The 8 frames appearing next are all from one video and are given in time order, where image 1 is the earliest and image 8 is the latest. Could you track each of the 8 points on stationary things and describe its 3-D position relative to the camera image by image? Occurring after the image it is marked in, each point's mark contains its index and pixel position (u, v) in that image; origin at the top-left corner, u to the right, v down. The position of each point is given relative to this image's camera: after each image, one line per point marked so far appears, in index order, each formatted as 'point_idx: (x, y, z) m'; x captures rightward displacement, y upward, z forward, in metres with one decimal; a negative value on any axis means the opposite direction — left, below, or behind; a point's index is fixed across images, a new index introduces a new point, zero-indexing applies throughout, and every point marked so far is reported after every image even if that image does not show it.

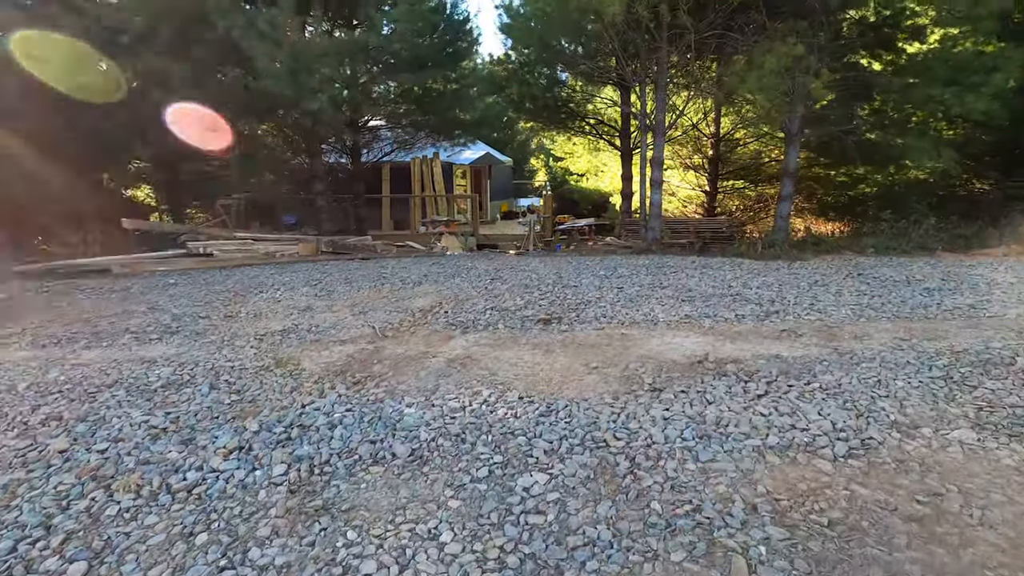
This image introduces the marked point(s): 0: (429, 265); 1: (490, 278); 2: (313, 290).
0: (-1.1, +0.3, +6.9) m
1: (-0.2, +0.1, +5.6) m
2: (-1.9, 0.0, +5.2) m
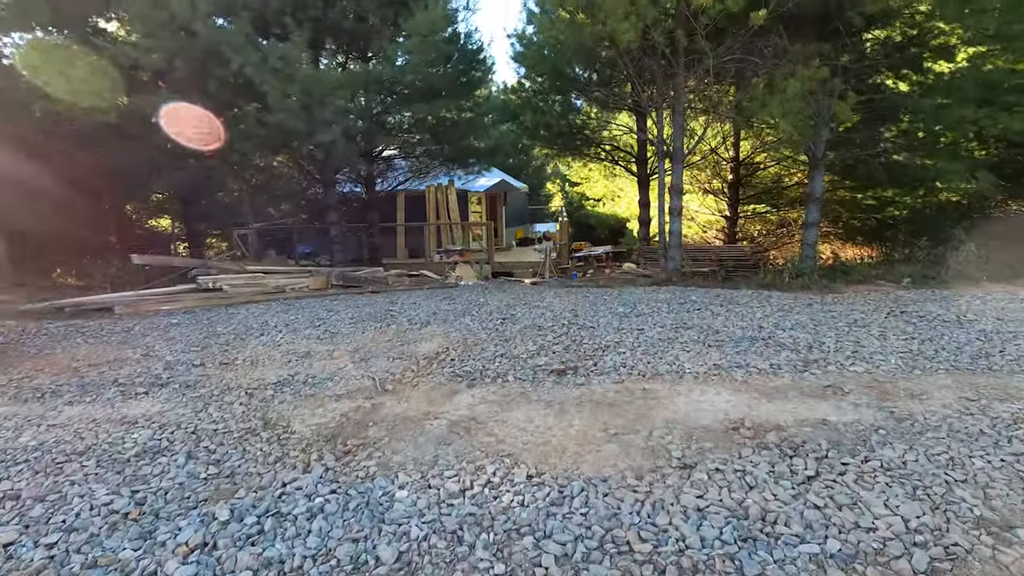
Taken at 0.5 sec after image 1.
0: (-0.9, -0.2, +6.7) m
1: (-0.1, -0.3, +5.3) m
2: (-1.8, -0.4, +5.0) m
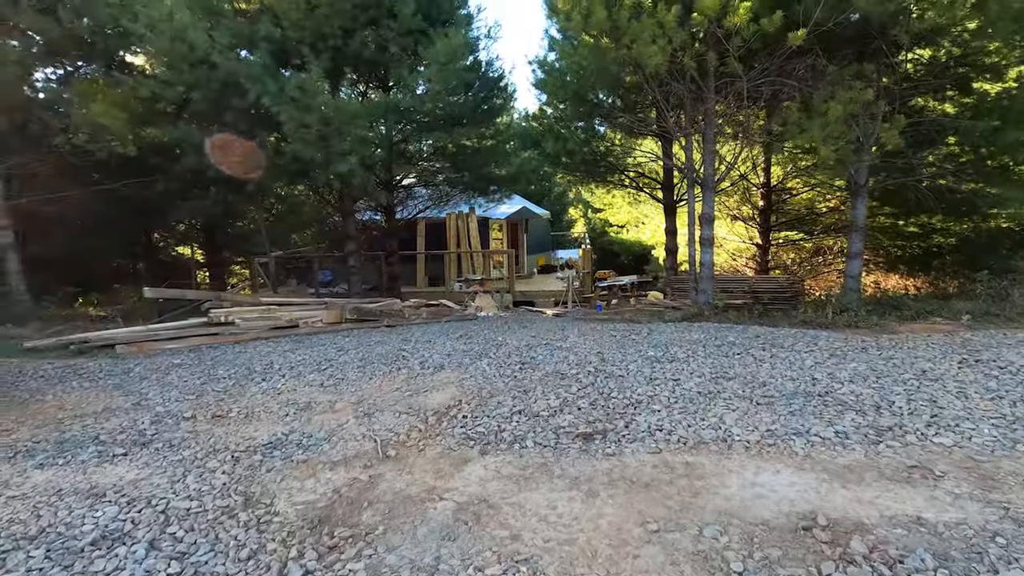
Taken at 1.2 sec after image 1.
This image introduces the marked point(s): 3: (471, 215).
0: (-0.7, -0.6, +6.3) m
1: (+0.1, -0.7, +4.9) m
2: (-1.6, -0.8, +4.6) m
3: (-1.1, +2.1, +15.1) m
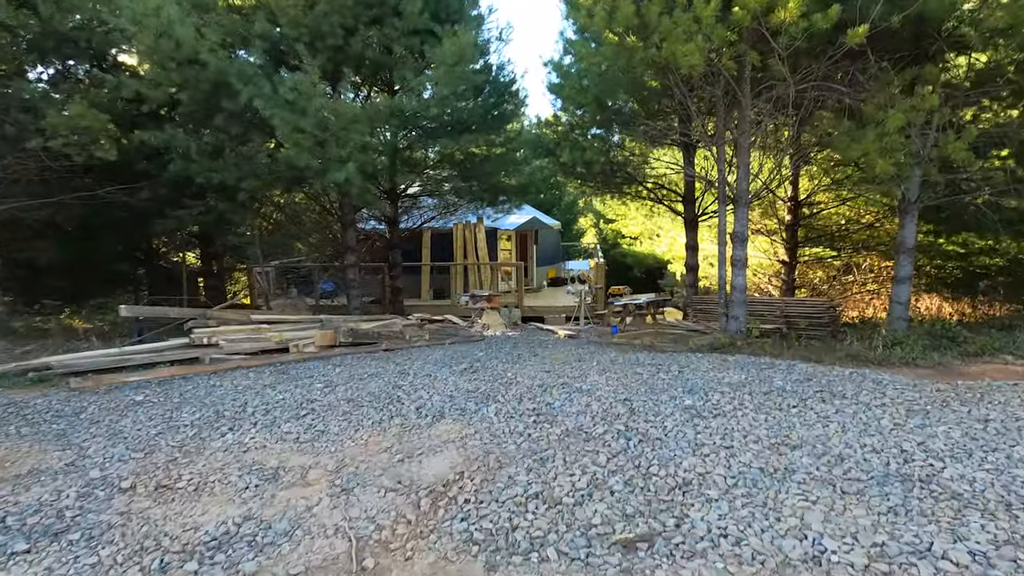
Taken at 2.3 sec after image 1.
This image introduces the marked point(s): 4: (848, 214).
0: (-0.5, -0.9, +5.5) m
1: (+0.2, -0.9, +4.2) m
2: (-1.6, -1.0, +3.9) m
3: (-0.9, +1.7, +14.4) m
4: (+6.7, +1.5, +10.8) m
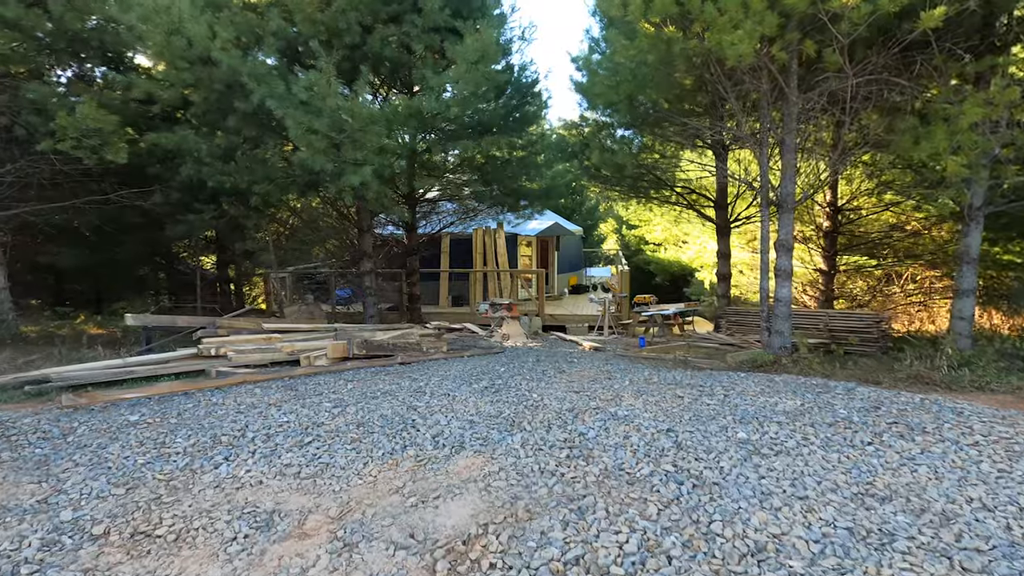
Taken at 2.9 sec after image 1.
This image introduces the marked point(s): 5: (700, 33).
0: (-0.3, -1.0, +5.1) m
1: (+0.4, -1.0, +3.7) m
2: (-1.4, -1.1, +3.5) m
3: (-0.3, +1.5, +14.0) m
4: (+7.1, +1.3, +10.1) m
5: (+1.9, +2.5, +5.4) m
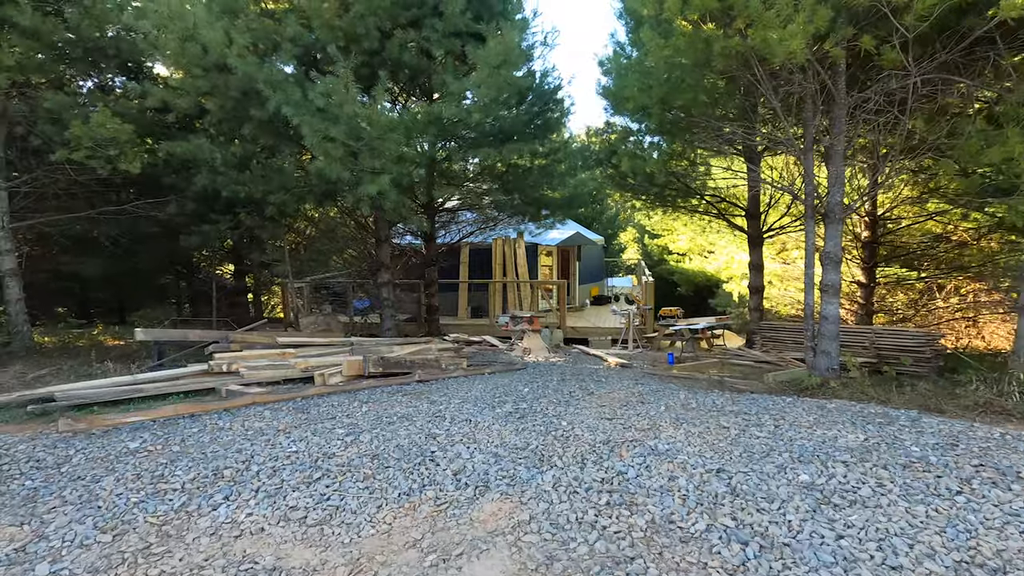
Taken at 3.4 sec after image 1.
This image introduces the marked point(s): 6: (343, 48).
0: (-0.1, -1.1, +4.7) m
1: (+0.6, -1.2, +3.3) m
2: (-1.2, -1.2, +3.1) m
3: (+0.2, +1.2, +13.6) m
4: (+7.5, +1.0, +9.5) m
5: (+2.1, +2.4, +5.0) m
6: (-2.4, +3.4, +7.7) m
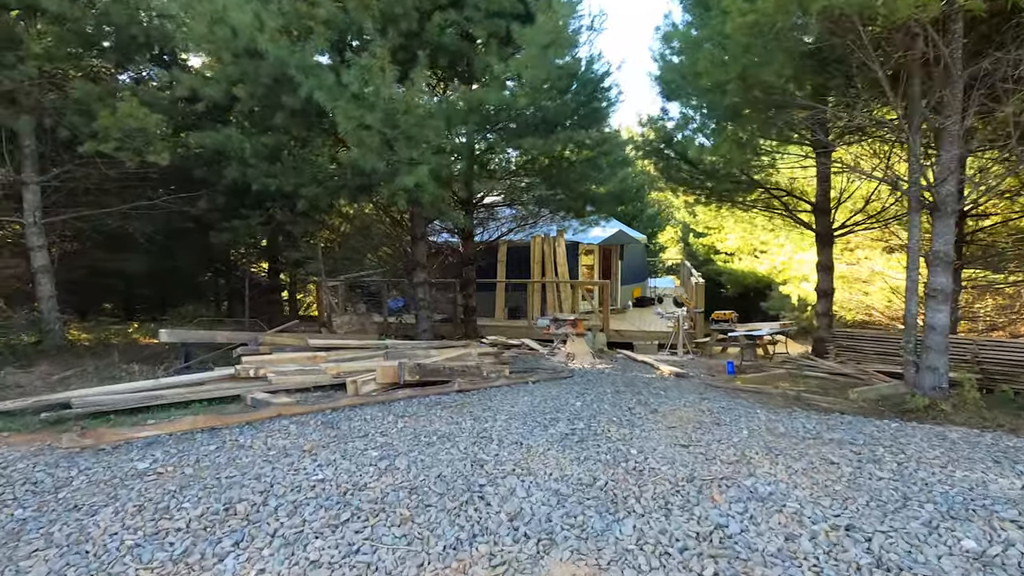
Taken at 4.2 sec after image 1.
0: (+0.4, -1.2, +4.0) m
1: (+0.9, -1.2, +2.6) m
2: (-0.8, -1.2, +2.5) m
3: (+1.2, +1.2, +12.9) m
4: (+8.2, +0.9, +8.4) m
5: (+2.6, +2.3, +4.2) m
6: (-1.8, +3.4, +7.2) m
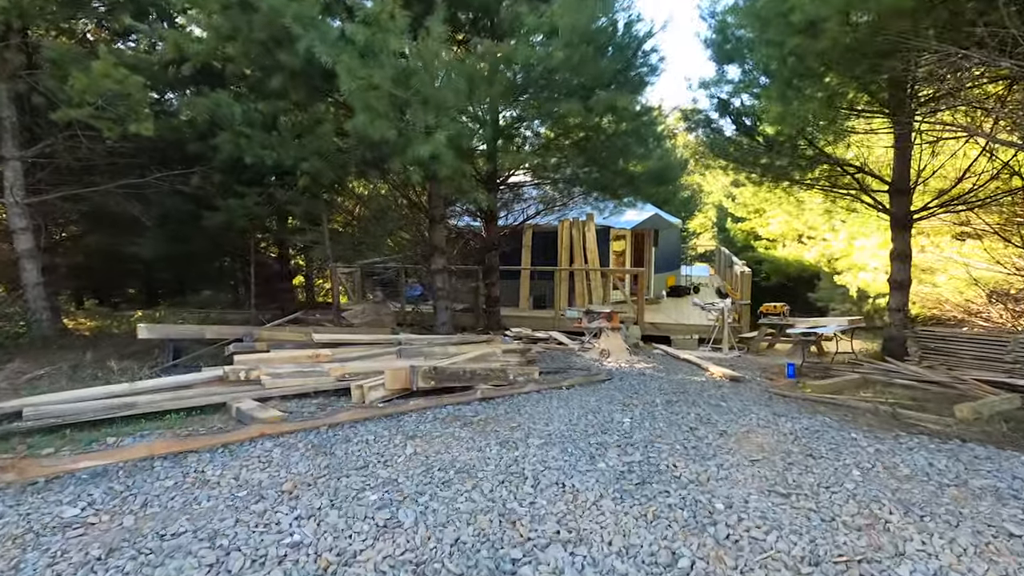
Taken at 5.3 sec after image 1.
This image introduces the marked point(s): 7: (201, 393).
0: (+0.6, -1.1, +3.1) m
1: (+1.1, -1.2, +1.6) m
2: (-0.7, -1.2, +1.6) m
3: (+1.8, +1.5, +11.8) m
4: (+8.6, +1.0, +7.0) m
5: (+2.9, +2.4, +3.0) m
6: (-1.4, +3.6, +6.2) m
7: (-2.8, -0.9, +4.8) m
